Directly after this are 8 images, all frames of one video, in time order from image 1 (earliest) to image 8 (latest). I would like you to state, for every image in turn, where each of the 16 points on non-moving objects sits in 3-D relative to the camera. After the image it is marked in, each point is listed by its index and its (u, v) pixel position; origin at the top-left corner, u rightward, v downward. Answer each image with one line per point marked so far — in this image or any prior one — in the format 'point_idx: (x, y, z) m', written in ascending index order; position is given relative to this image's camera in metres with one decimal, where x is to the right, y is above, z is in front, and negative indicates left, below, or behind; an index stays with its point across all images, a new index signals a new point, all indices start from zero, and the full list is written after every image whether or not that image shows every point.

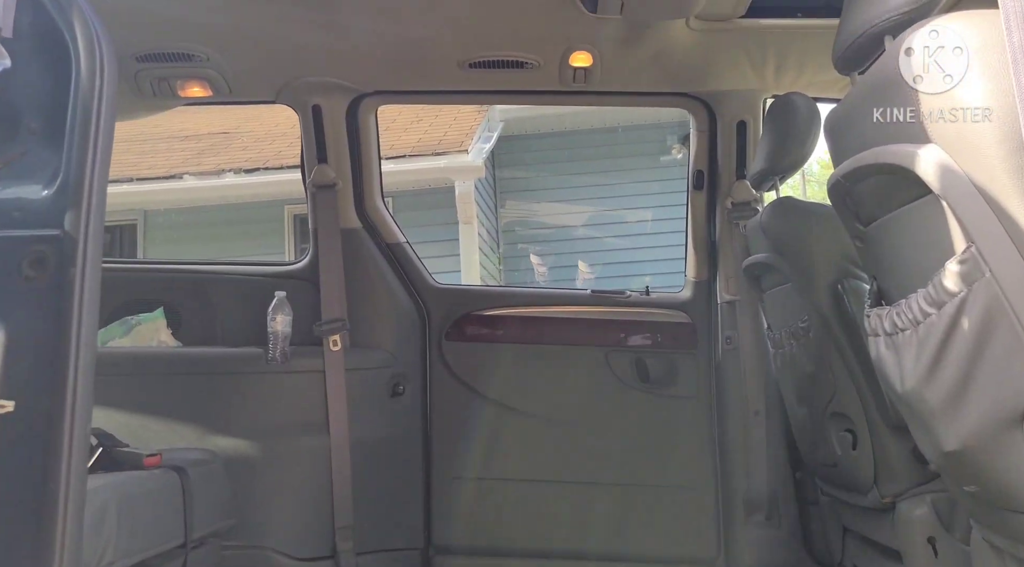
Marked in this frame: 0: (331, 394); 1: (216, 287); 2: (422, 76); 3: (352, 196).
0: (-0.6, -0.4, +3.1) m
1: (-1.1, 0.0, +3.3) m
2: (-0.3, +0.7, +3.1) m
3: (-0.6, +0.3, +3.3) m
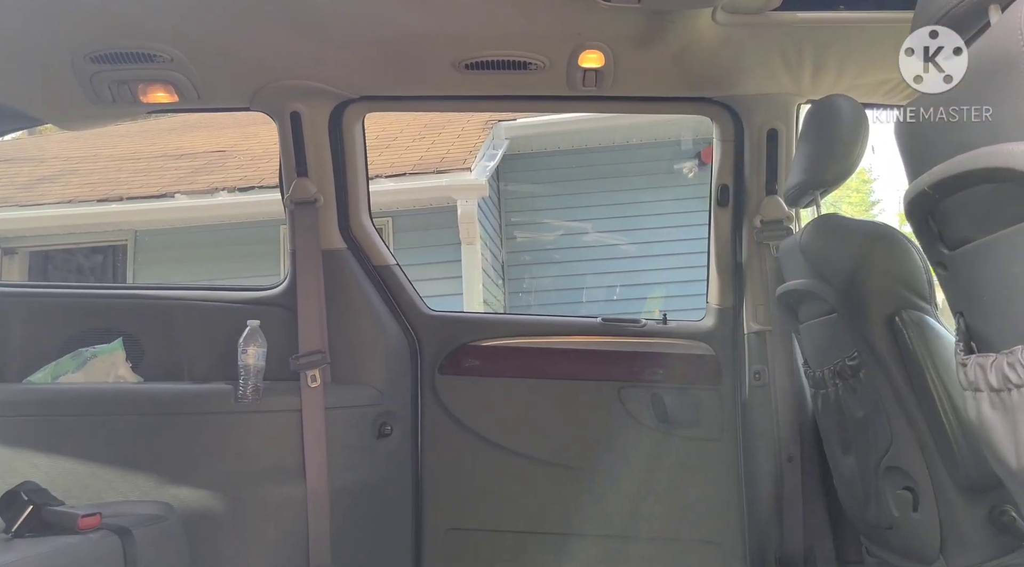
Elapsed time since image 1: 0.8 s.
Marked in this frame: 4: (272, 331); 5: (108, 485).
0: (-0.6, -0.5, +2.7) m
1: (-1.1, -0.1, +2.9) m
2: (-0.3, +0.7, +2.7) m
3: (-0.6, +0.2, +2.9) m
4: (-0.8, -0.2, +2.9) m
5: (-1.2, -0.6, +2.5) m
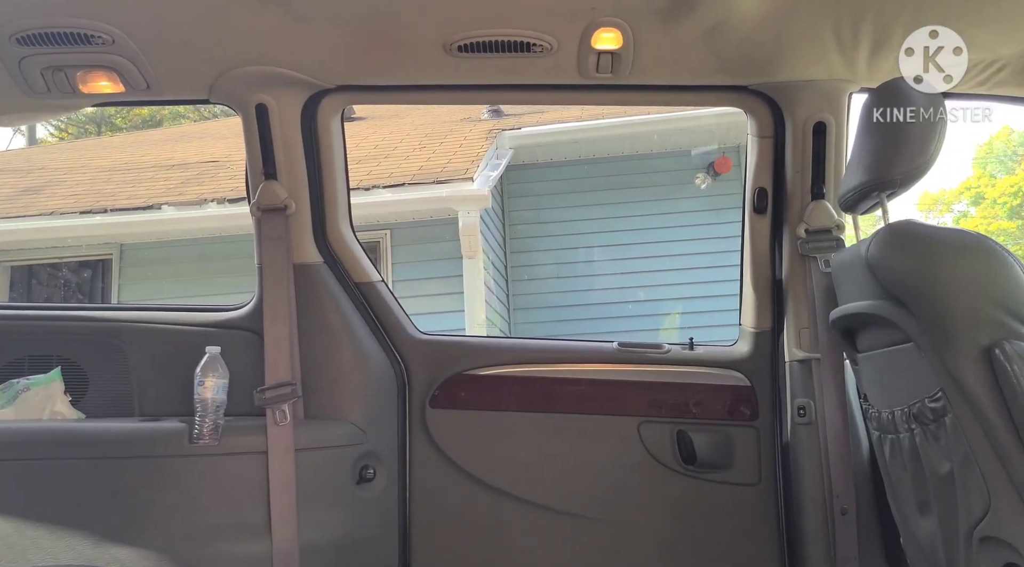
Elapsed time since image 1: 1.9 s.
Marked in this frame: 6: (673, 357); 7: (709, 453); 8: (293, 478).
0: (-0.6, -0.5, +2.3) m
1: (-1.1, -0.2, +2.5) m
2: (-0.3, +0.6, +2.4) m
3: (-0.6, +0.2, +2.6) m
4: (-0.8, -0.2, +2.5) m
5: (-1.2, -0.6, +2.1) m
6: (+0.5, -0.2, +2.6) m
7: (+0.6, -0.5, +2.5) m
8: (-0.6, -0.5, +2.3) m
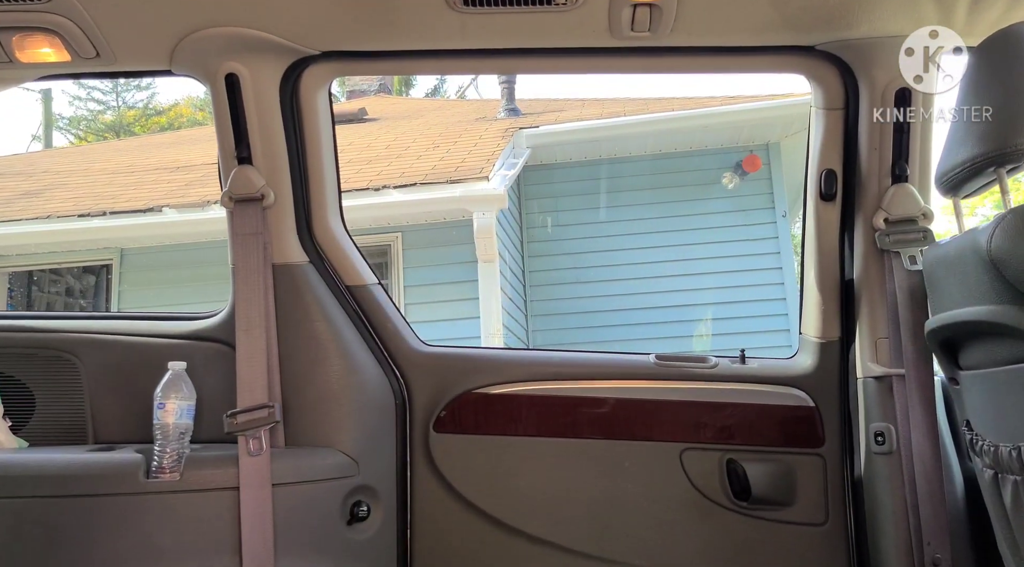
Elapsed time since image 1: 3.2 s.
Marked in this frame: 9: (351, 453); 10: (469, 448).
0: (-0.6, -0.6, +1.9) m
1: (-1.1, -0.2, +2.2) m
2: (-0.3, +0.6, +2.0) m
3: (-0.6, +0.2, +2.2) m
4: (-0.8, -0.2, +2.2) m
5: (-1.2, -0.7, +1.7) m
6: (+0.6, -0.2, +2.2) m
7: (+0.6, -0.5, +2.1) m
8: (-0.6, -0.5, +1.9) m
9: (-0.4, -0.4, +2.1) m
10: (-0.1, -0.4, +2.2) m
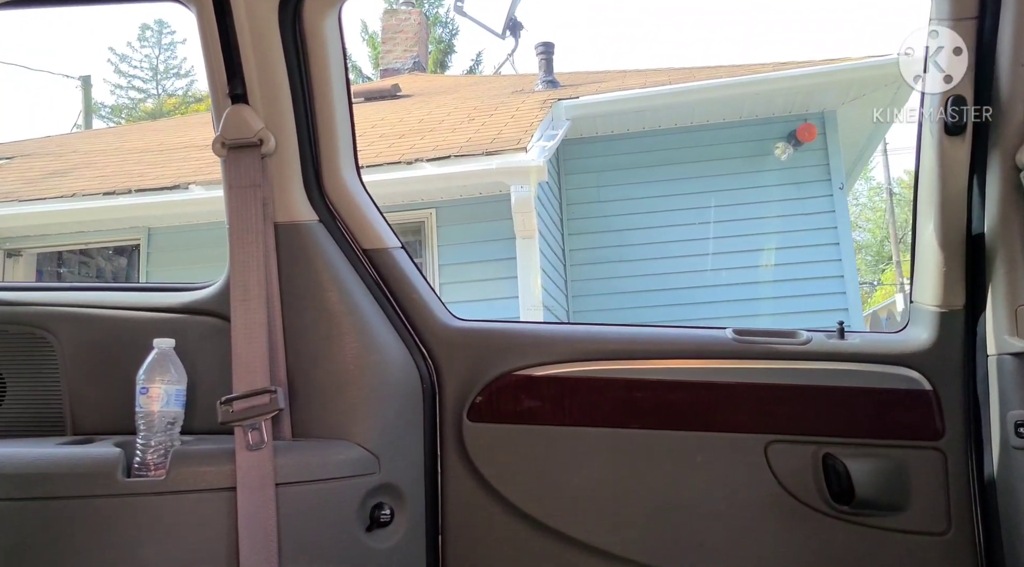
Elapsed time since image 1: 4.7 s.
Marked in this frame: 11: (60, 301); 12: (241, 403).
0: (-0.5, -0.5, +1.6) m
1: (-1.0, -0.1, +1.9) m
2: (-0.2, +0.7, +1.6) m
3: (-0.5, +0.3, +1.8) m
4: (-0.7, -0.2, +1.8) m
5: (-1.1, -0.6, +1.5) m
6: (+0.7, -0.1, +1.9) m
7: (+0.7, -0.4, +1.7) m
8: (-0.5, -0.5, +1.6) m
9: (-0.3, -0.3, +1.8) m
10: (0.0, -0.3, +1.9) m
11: (-1.0, 0.0, +1.9) m
12: (-0.5, -0.2, +1.7) m
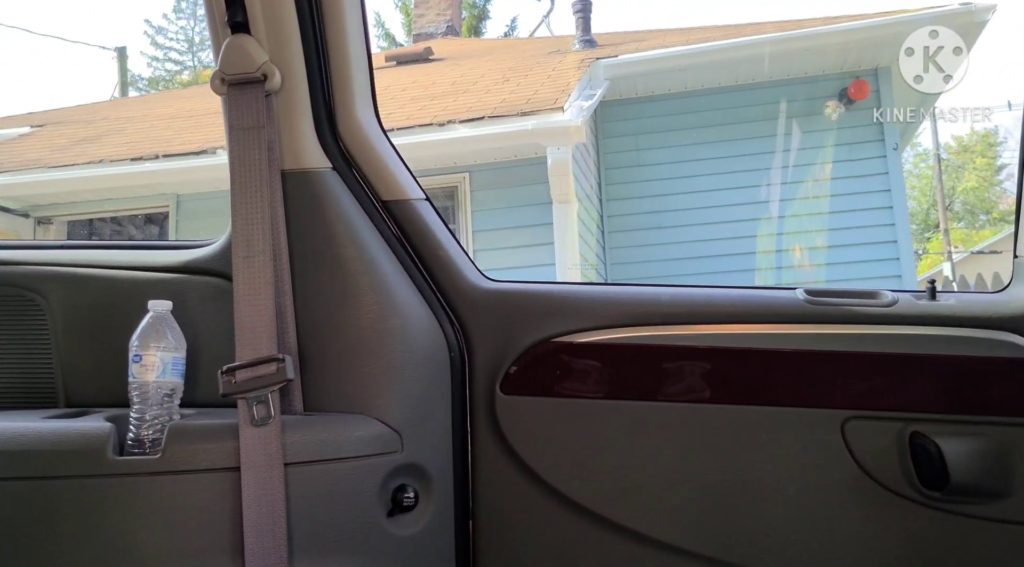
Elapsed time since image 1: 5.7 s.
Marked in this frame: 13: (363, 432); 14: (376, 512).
0: (-0.4, -0.4, +1.4) m
1: (-0.9, 0.0, +1.7) m
2: (-0.1, +0.7, +1.4) m
3: (-0.4, +0.3, +1.6) m
4: (-0.6, -0.1, +1.6) m
5: (-1.0, -0.5, +1.3) m
6: (+0.7, -0.1, +1.6) m
7: (+0.8, -0.3, +1.5) m
8: (-0.4, -0.4, +1.4) m
9: (-0.2, -0.3, +1.6) m
10: (+0.1, -0.3, +1.7) m
11: (-0.9, 0.0, +1.7) m
12: (-0.5, -0.2, +1.5) m
13: (-0.3, -0.3, +1.5) m
14: (-0.2, -0.4, +1.5) m
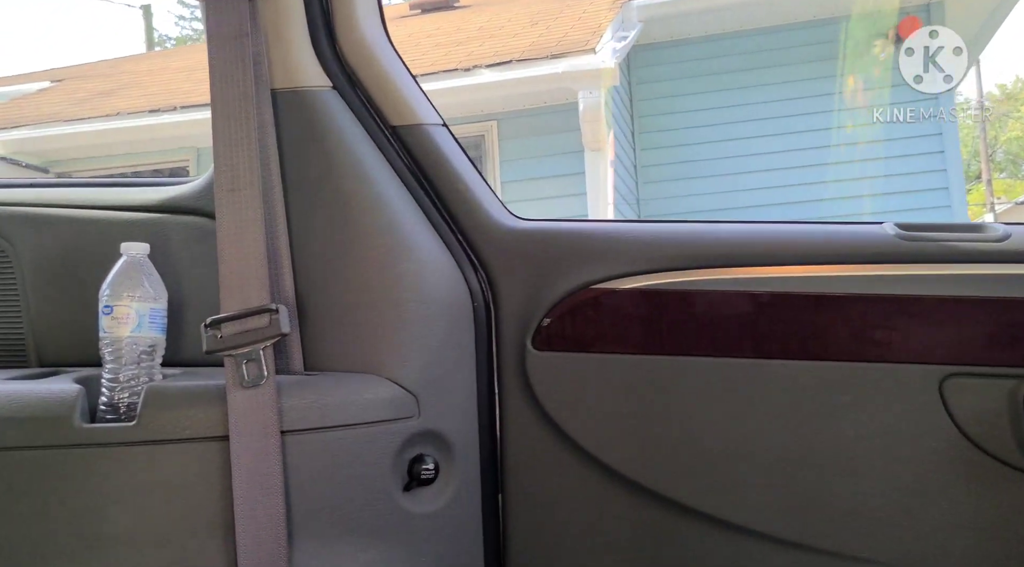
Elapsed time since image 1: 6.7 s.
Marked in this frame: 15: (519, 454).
0: (-0.4, -0.3, +1.2) m
1: (-0.8, +0.1, +1.5) m
2: (-0.1, +0.8, +1.1) m
3: (-0.3, +0.4, +1.4) m
4: (-0.5, 0.0, +1.4) m
5: (-1.0, -0.4, +1.1) m
6: (+0.8, +0.1, +1.3) m
7: (+0.9, -0.2, +1.2) m
8: (-0.3, -0.3, +1.2) m
9: (-0.2, -0.2, +1.3) m
10: (+0.1, -0.2, +1.4) m
11: (-0.9, +0.1, +1.5) m
12: (-0.4, -0.1, +1.3) m
13: (-0.2, -0.2, +1.3) m
14: (-0.2, -0.3, +1.3) m
15: (0.0, -0.3, +1.5) m
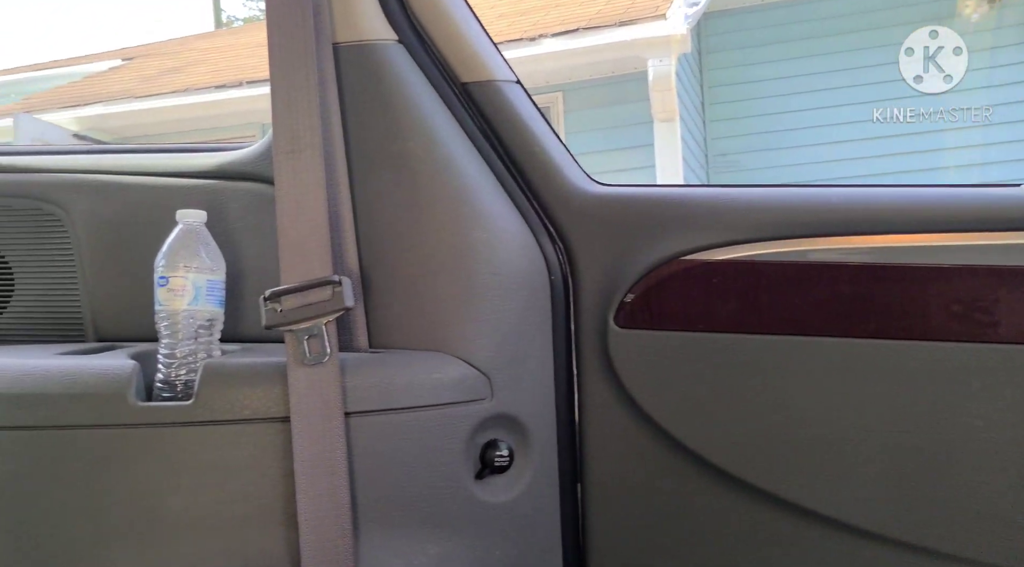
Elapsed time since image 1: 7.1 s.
0: (-0.3, -0.3, +1.1) m
1: (-0.7, +0.1, +1.4) m
2: (0.0, +0.9, +1.0) m
3: (-0.2, +0.5, +1.3) m
4: (-0.4, +0.1, +1.3) m
5: (-0.9, -0.4, +1.1) m
6: (+0.9, +0.1, +1.2) m
7: (+1.0, -0.2, +1.1) m
8: (-0.2, -0.3, +1.1) m
9: (0.0, -0.1, +1.2) m
10: (+0.3, -0.1, +1.3) m
11: (-0.7, +0.2, +1.5) m
12: (-0.3, 0.0, +1.2) m
13: (-0.1, -0.1, +1.2) m
14: (-0.1, -0.3, +1.2) m
15: (+0.1, -0.2, +1.3) m
